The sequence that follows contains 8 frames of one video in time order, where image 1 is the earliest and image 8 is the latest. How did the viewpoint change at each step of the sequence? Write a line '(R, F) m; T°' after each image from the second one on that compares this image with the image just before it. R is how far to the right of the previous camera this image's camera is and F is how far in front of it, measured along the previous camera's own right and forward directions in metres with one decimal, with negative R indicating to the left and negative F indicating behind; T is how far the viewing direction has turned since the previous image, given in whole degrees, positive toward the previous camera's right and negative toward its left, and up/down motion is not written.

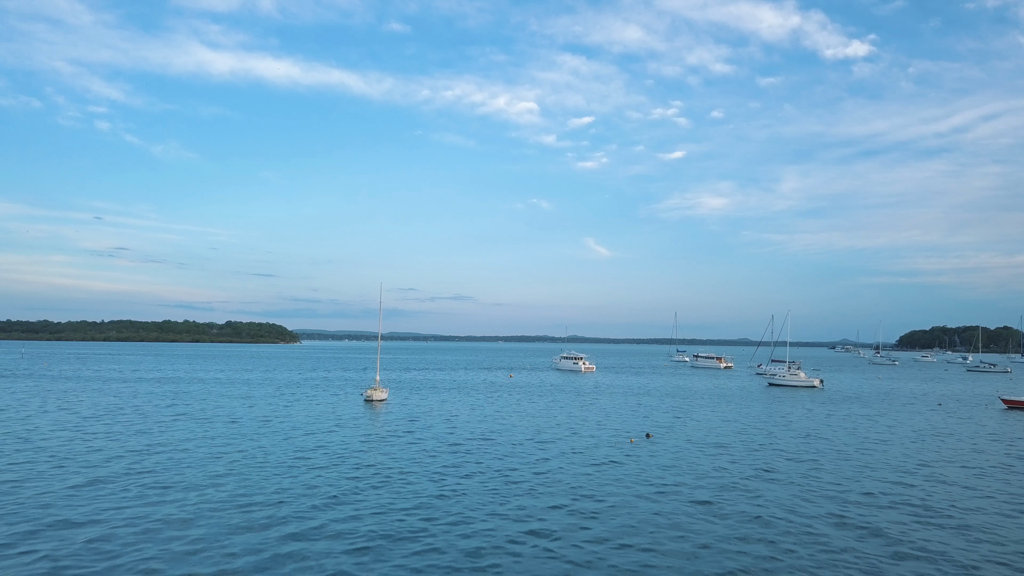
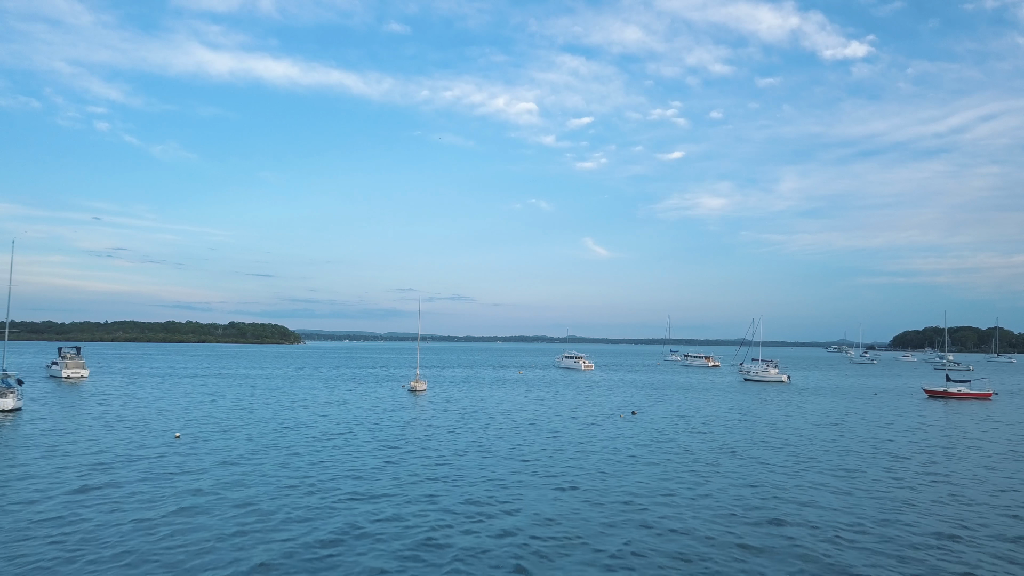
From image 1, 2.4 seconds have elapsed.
(+0.1, -4.1) m; 0°
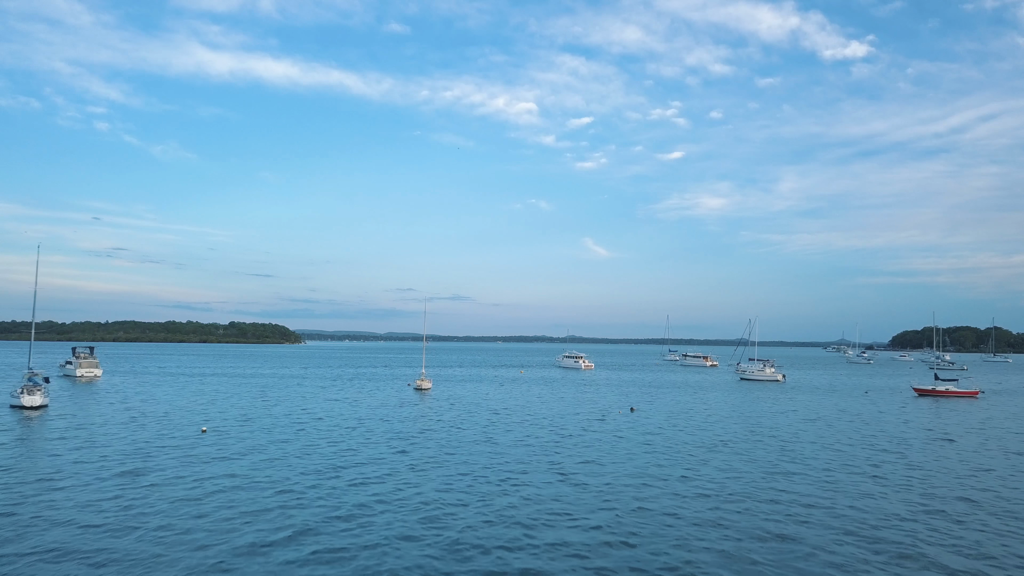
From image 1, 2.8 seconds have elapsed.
(-2.3, +0.7) m; 0°
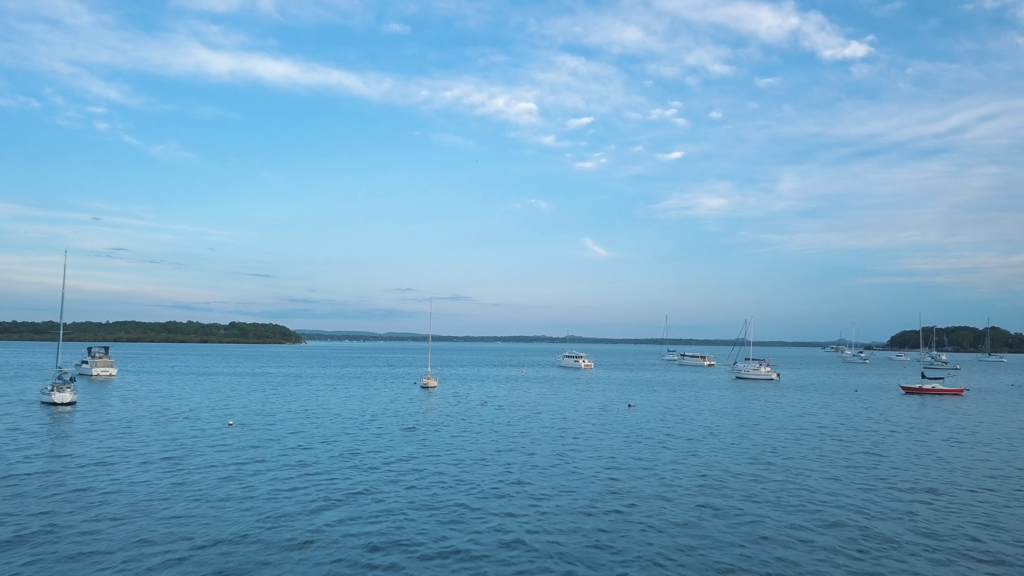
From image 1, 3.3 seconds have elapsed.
(+2.0, -0.8) m; 0°
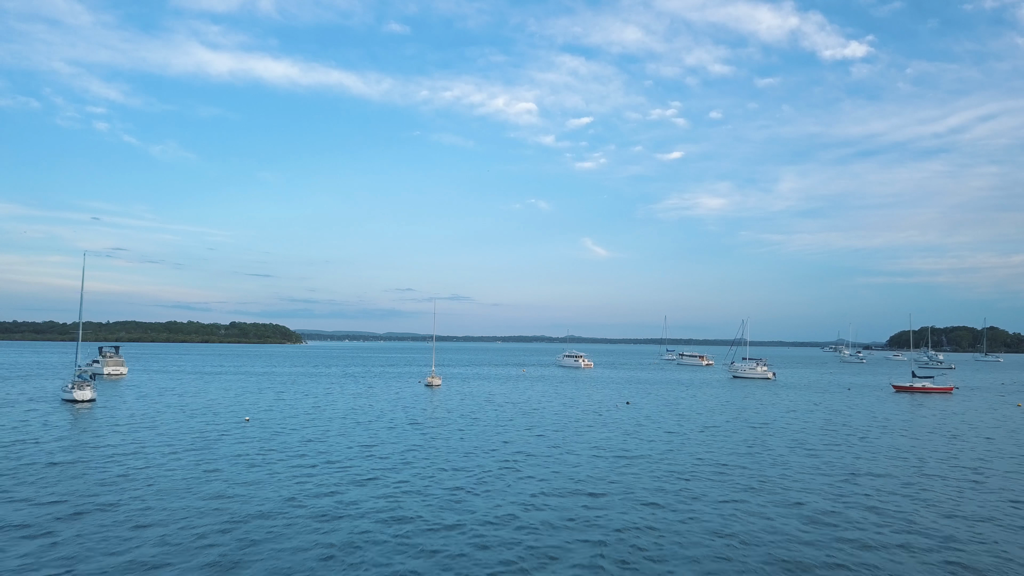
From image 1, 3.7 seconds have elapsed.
(-8.3, +3.2) m; 0°
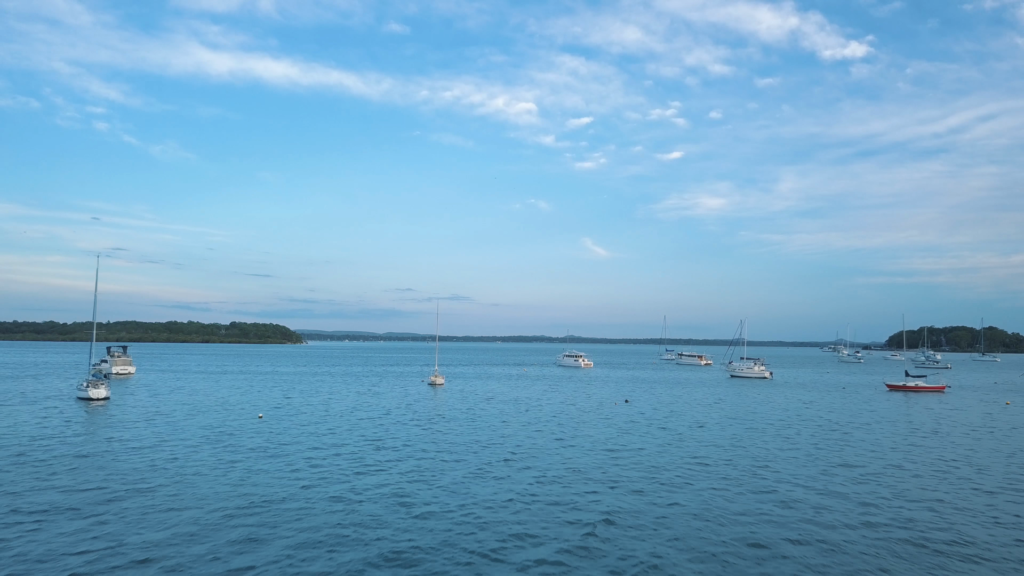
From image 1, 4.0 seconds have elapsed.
(+2.3, +4.8) m; 0°
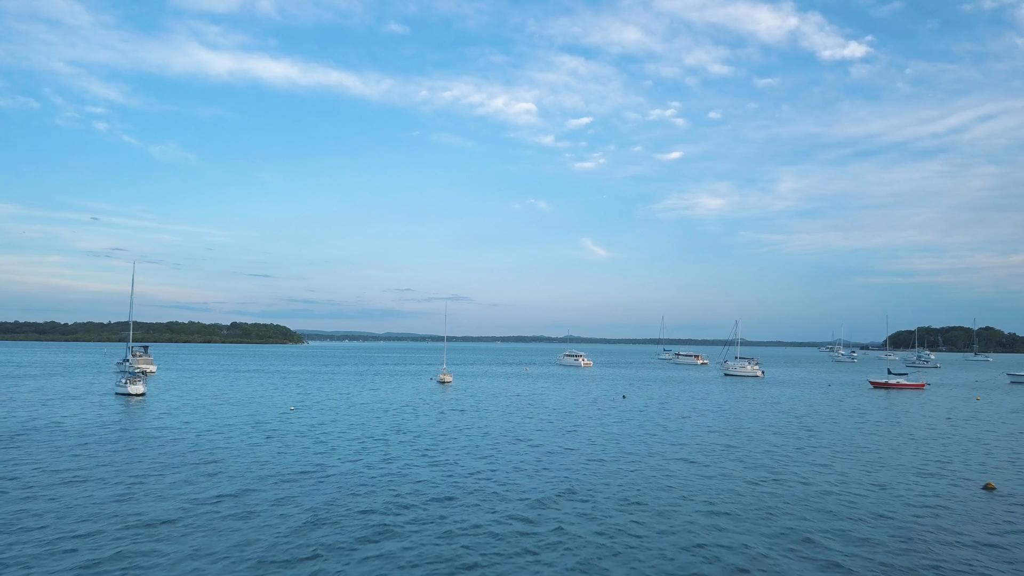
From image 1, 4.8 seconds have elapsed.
(+5.9, +1.9) m; 0°
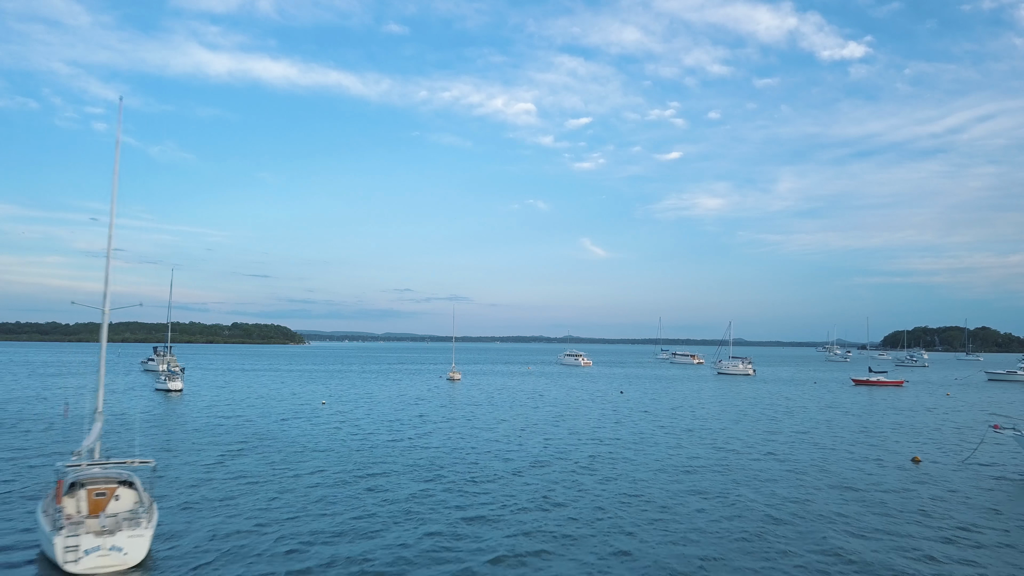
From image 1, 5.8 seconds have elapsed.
(+0.5, -2.4) m; 0°
